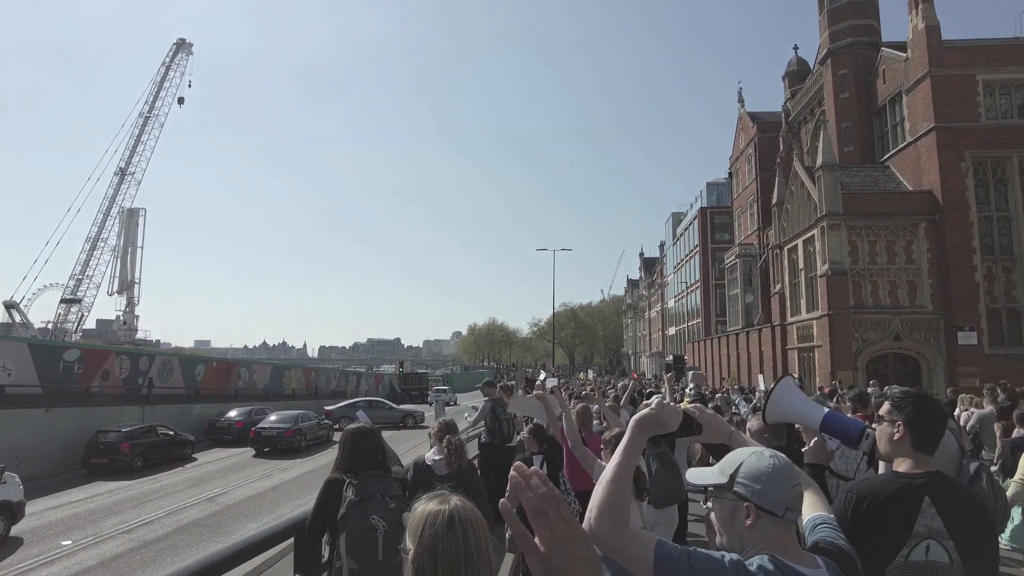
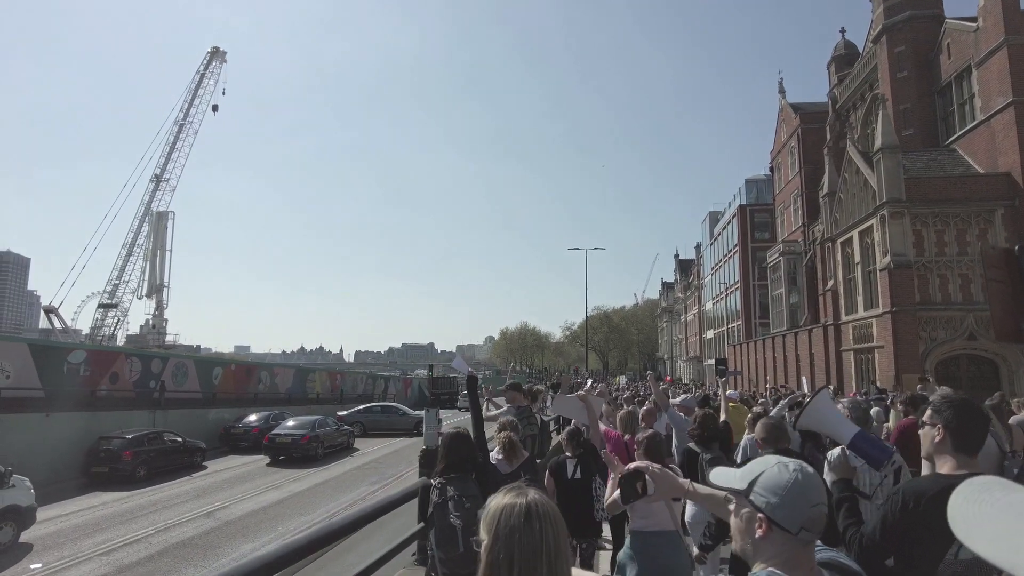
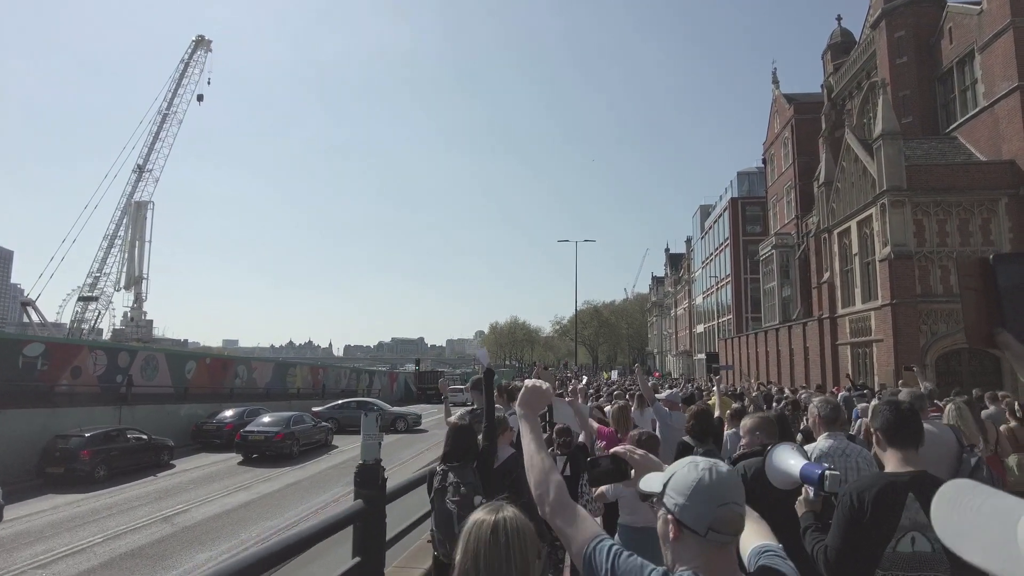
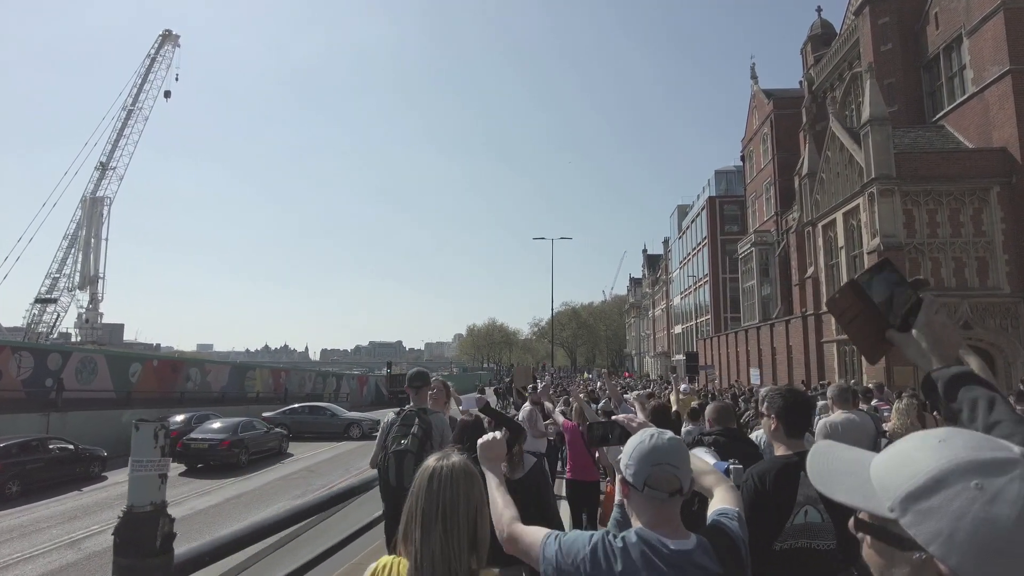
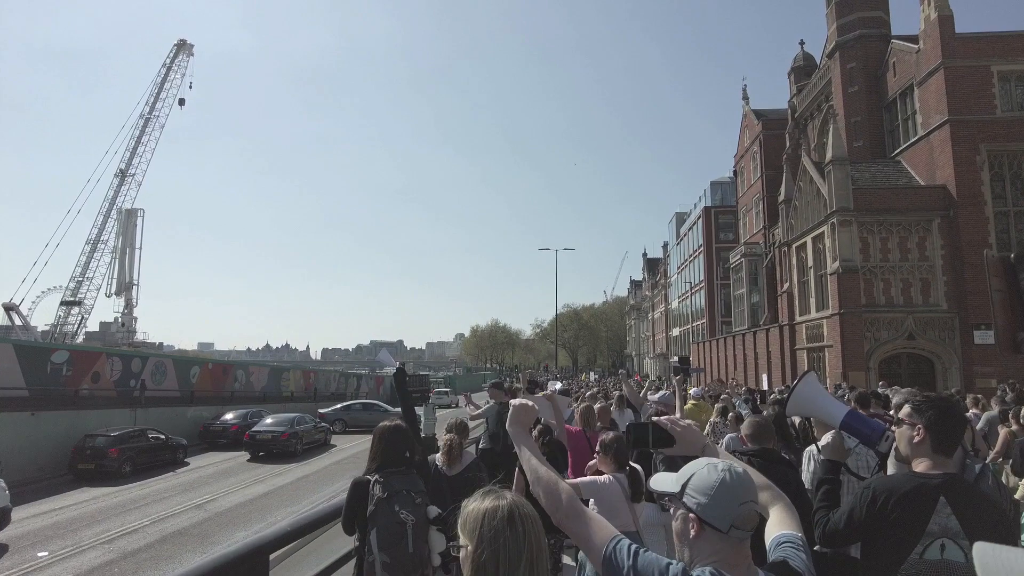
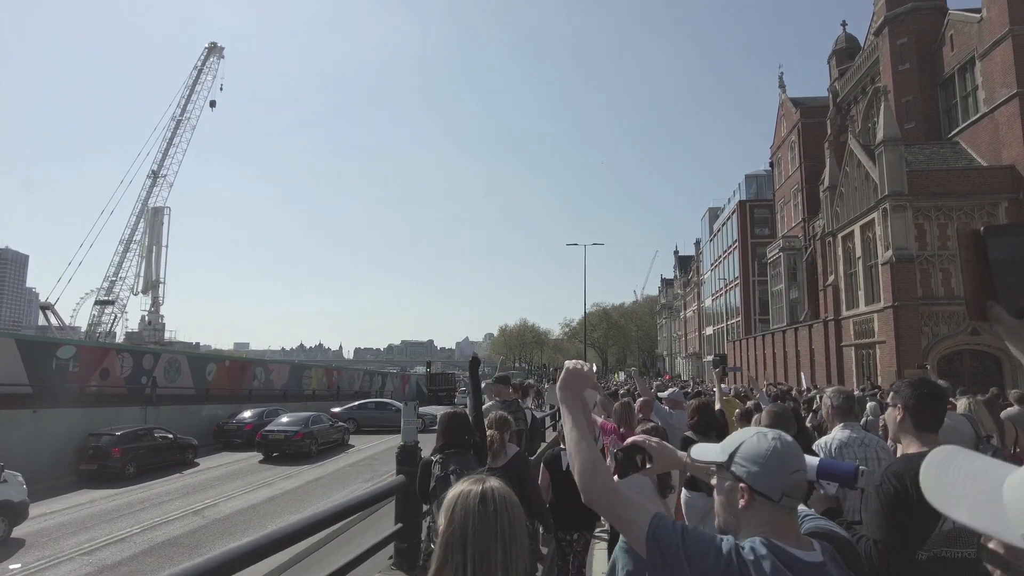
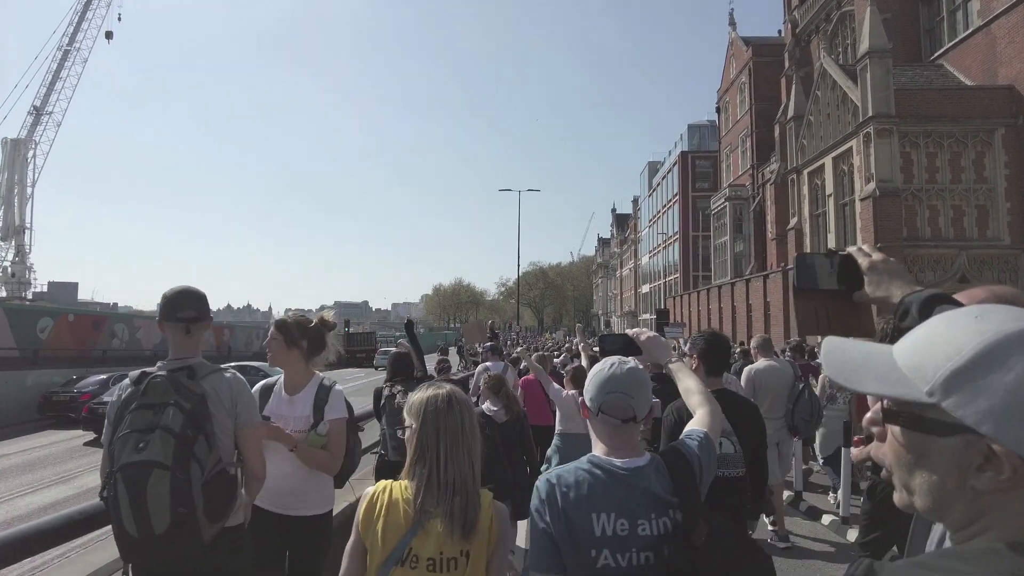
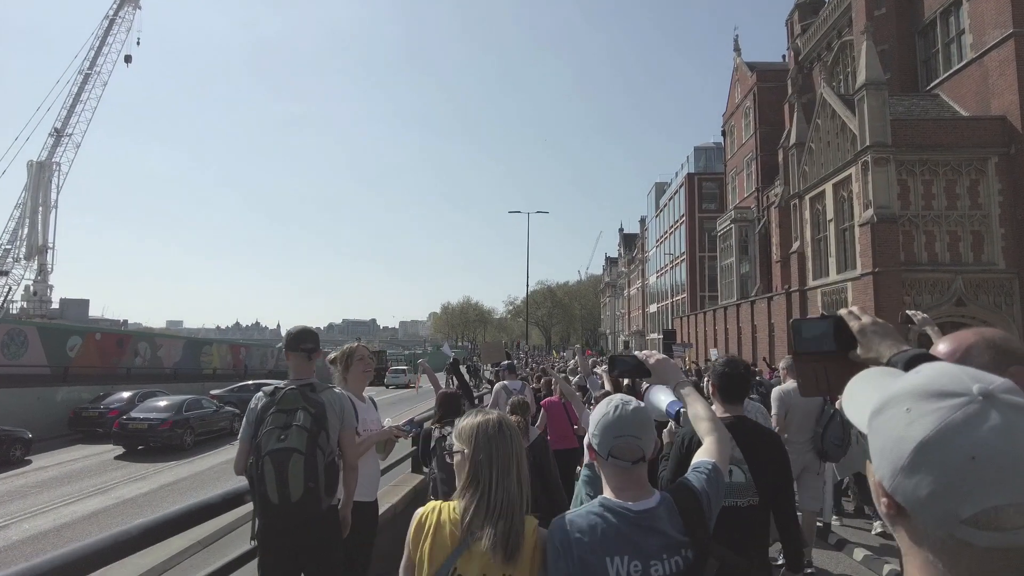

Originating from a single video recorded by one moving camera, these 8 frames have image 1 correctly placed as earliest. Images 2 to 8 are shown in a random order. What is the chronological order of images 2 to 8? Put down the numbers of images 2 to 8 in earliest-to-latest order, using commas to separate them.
5, 2, 6, 3, 4, 8, 7
